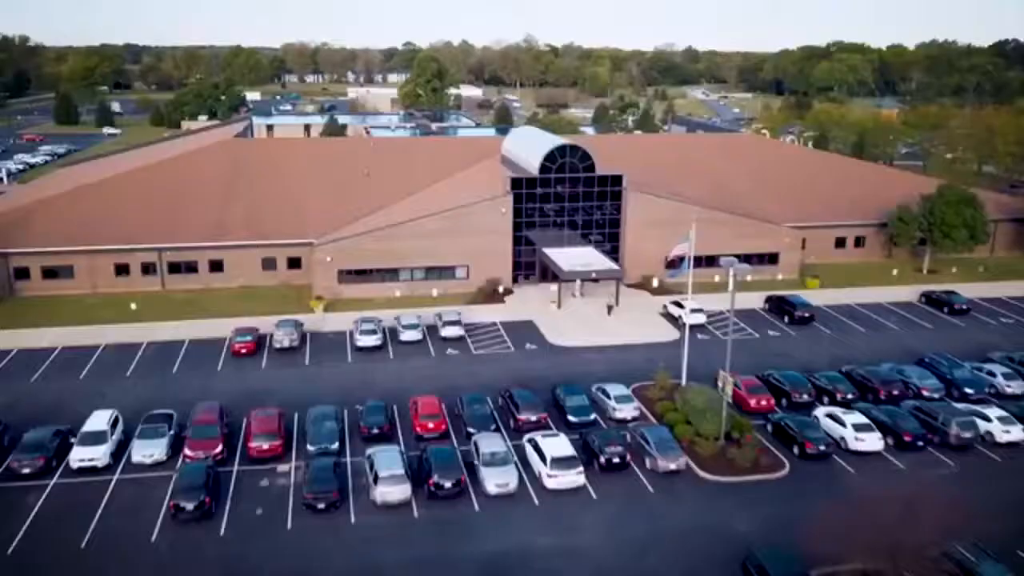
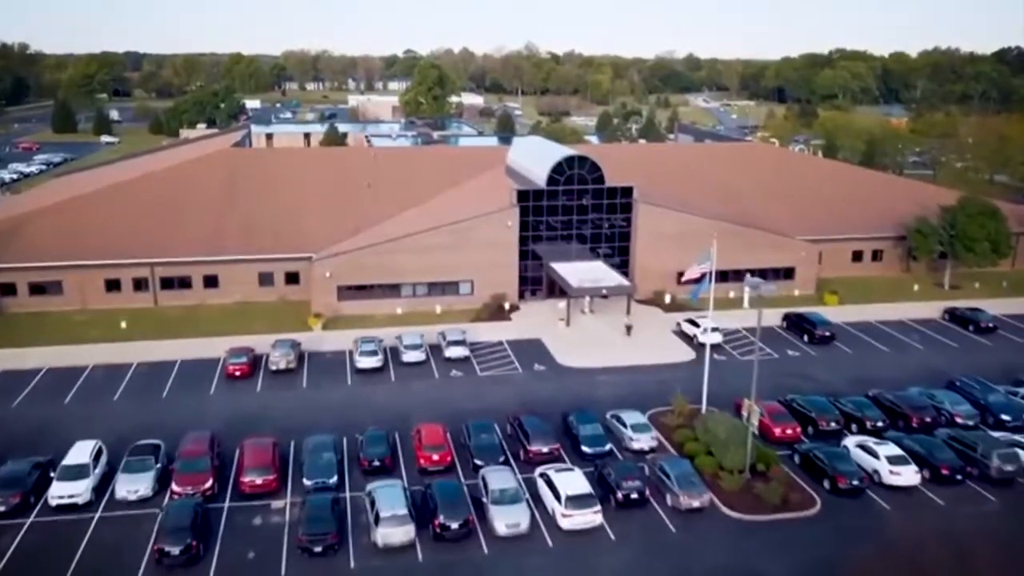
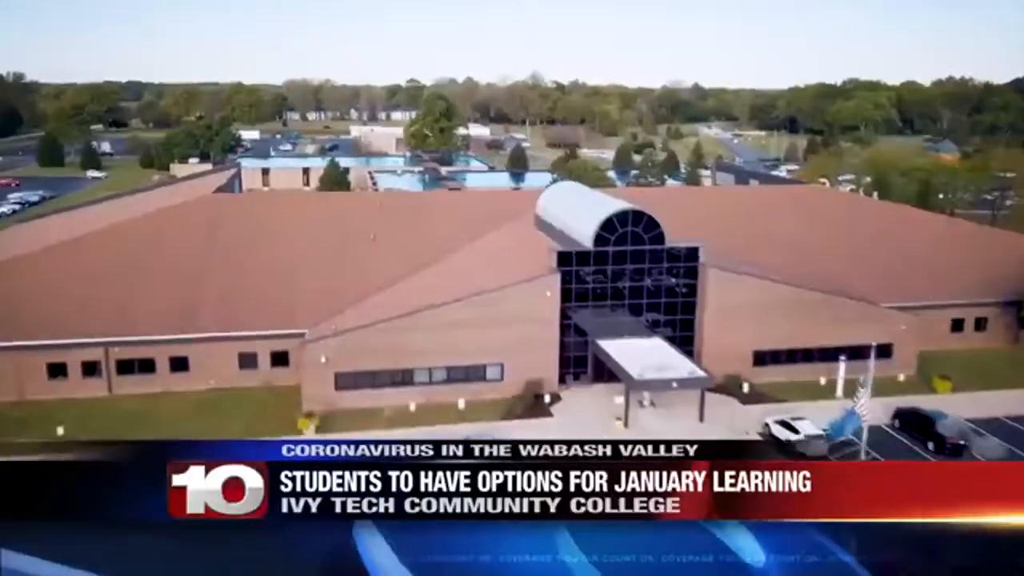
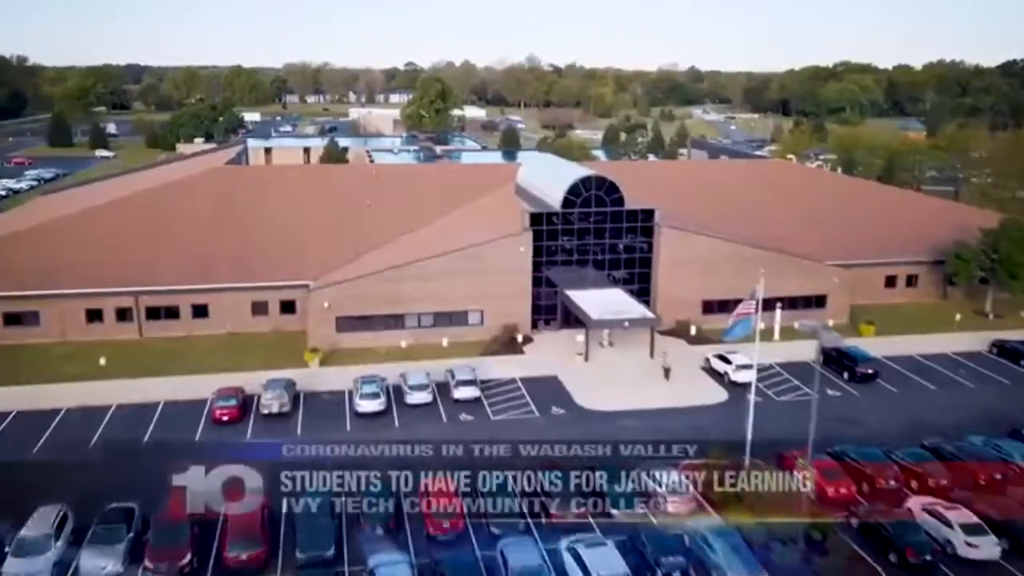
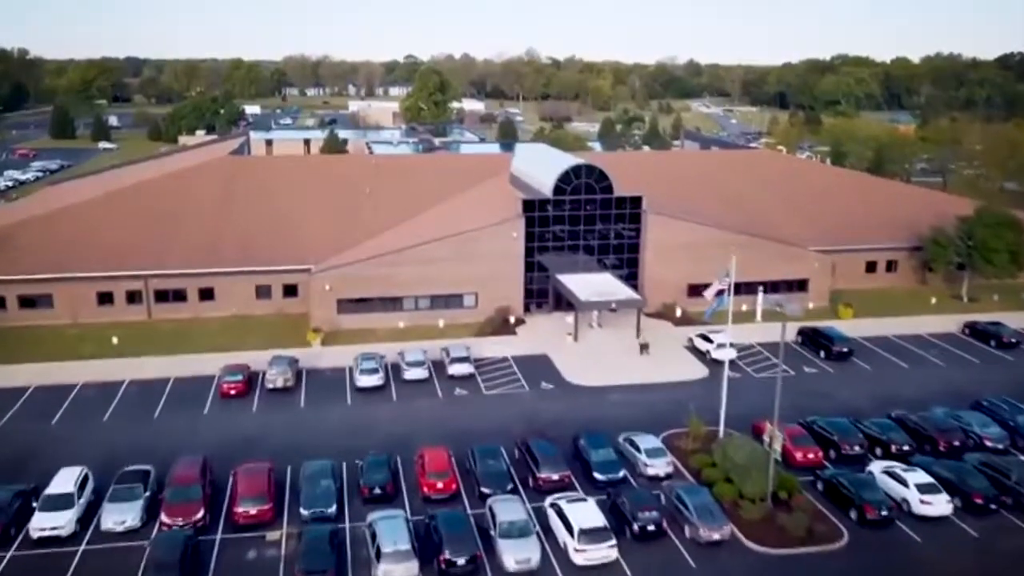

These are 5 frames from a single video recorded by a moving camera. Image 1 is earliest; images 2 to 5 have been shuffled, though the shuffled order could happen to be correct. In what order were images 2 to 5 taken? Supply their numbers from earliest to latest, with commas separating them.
2, 5, 4, 3
